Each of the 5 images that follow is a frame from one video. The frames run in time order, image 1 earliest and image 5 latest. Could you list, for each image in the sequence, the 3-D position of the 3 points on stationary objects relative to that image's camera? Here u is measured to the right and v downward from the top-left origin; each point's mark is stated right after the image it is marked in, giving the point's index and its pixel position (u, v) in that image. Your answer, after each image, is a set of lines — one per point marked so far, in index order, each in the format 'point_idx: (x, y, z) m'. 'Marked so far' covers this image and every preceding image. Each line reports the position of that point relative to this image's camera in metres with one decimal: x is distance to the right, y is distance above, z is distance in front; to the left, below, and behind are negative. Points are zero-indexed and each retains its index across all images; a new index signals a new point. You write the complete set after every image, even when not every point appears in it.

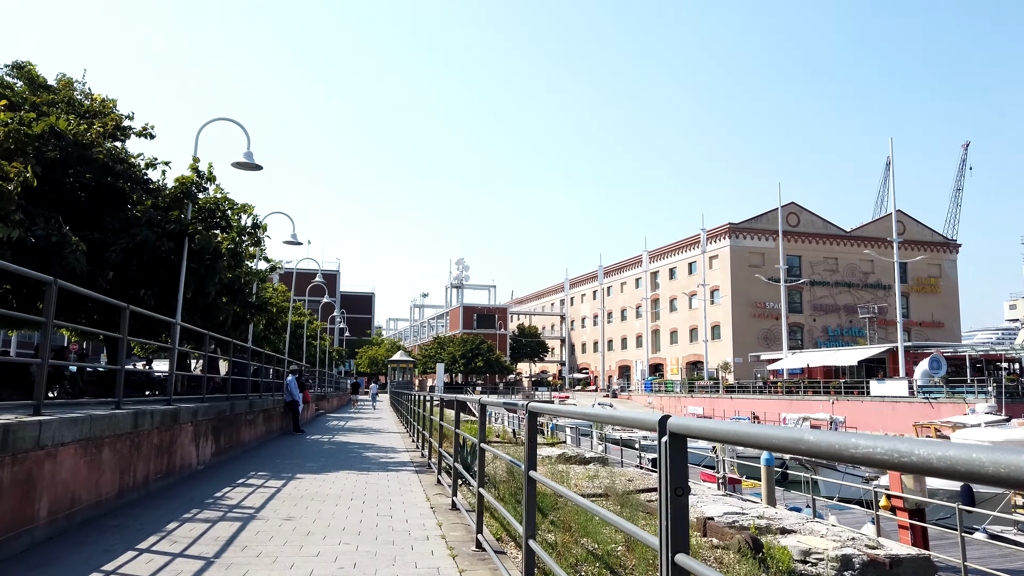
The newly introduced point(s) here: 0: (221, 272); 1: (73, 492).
0: (-6.1, +0.3, +16.3) m
1: (-4.0, -1.9, +7.0) m
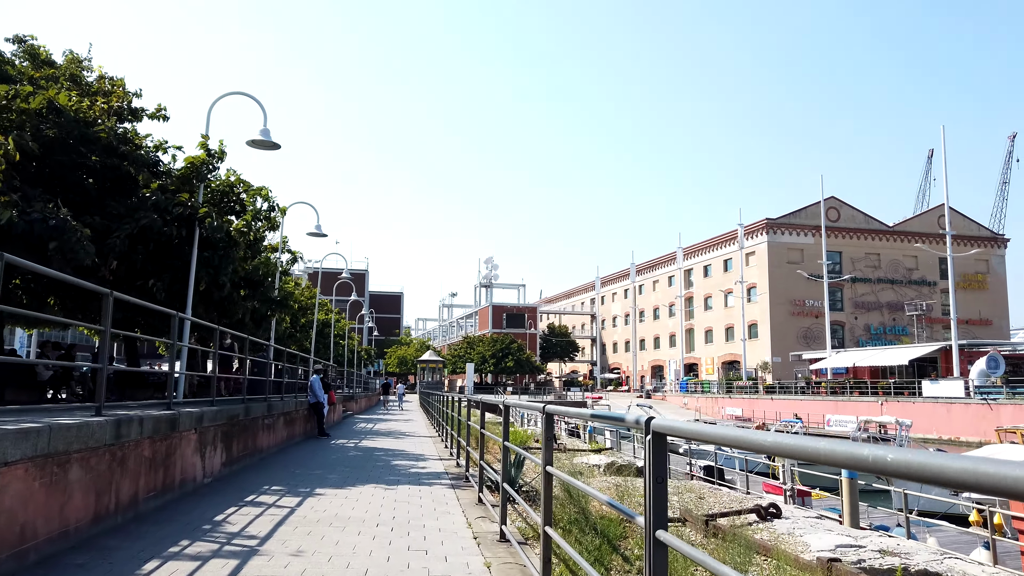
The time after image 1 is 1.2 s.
0: (-5.3, +0.5, +14.8) m
1: (-3.5, -1.7, +5.5) m
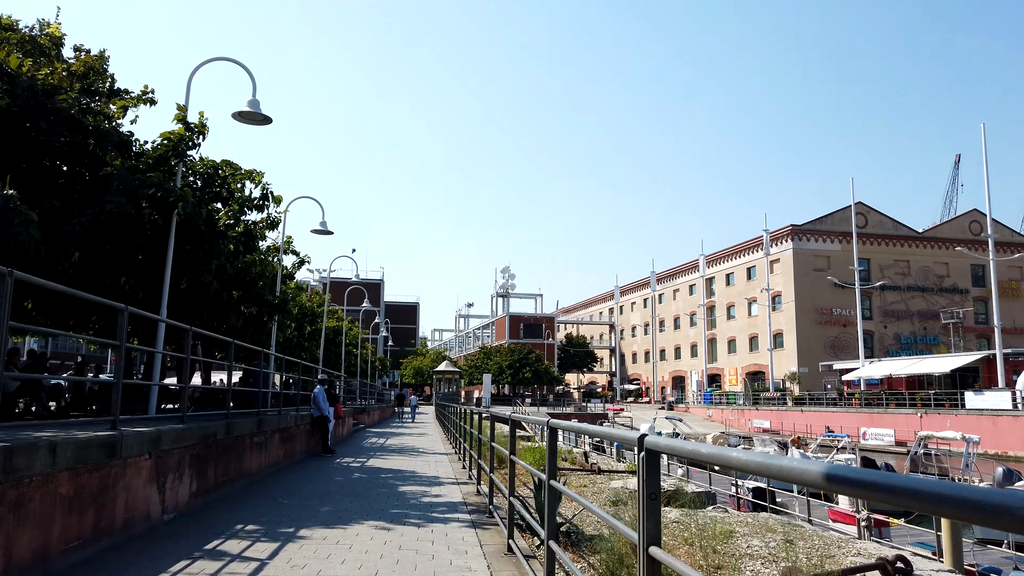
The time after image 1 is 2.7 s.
0: (-4.8, +0.6, +12.8) m
1: (-3.2, -1.5, +3.5) m
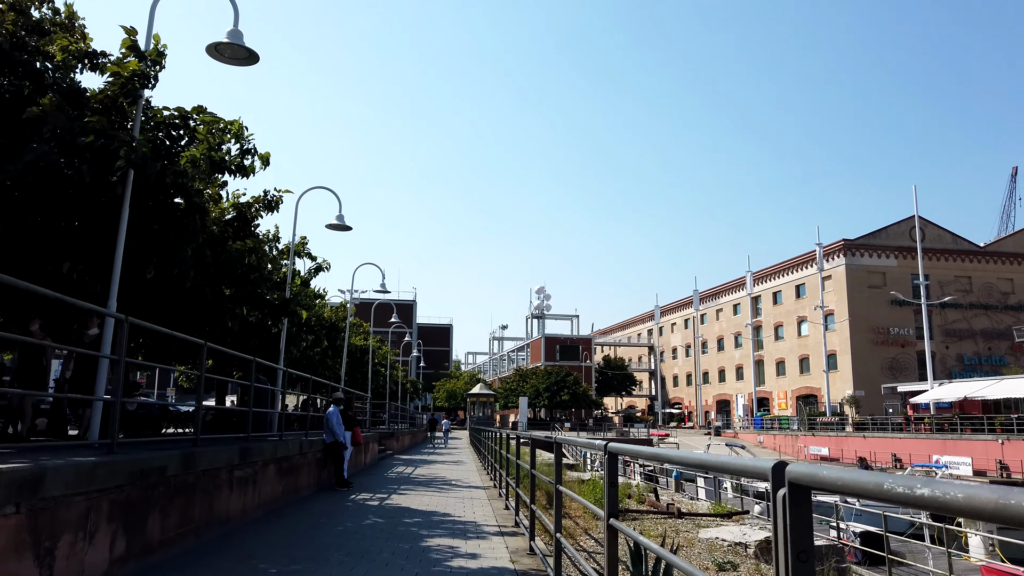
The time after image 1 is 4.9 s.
0: (-4.1, +0.7, +10.0) m
1: (-2.9, -1.1, +0.5) m
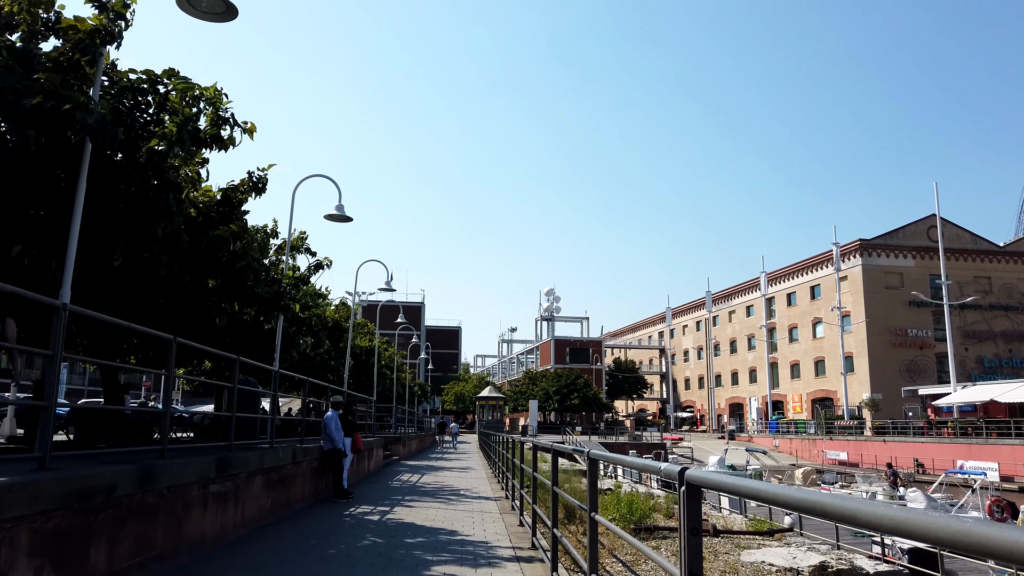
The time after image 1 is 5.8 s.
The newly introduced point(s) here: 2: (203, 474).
0: (-3.9, +0.8, +8.8) m
1: (-2.8, -0.9, -0.7) m
2: (-3.2, -1.9, +8.1) m
